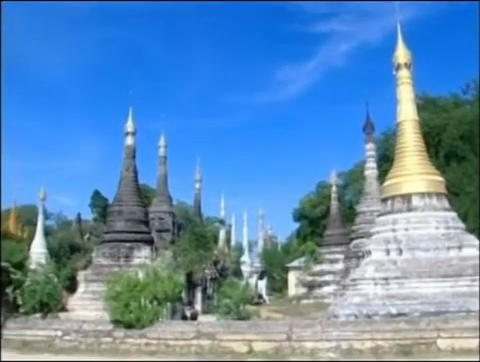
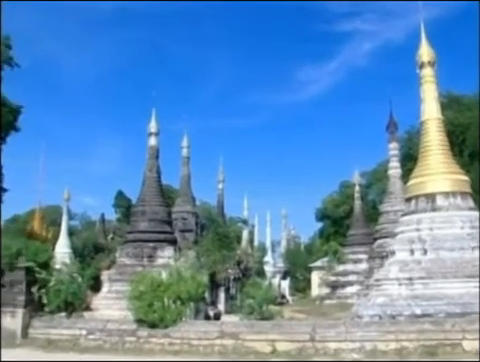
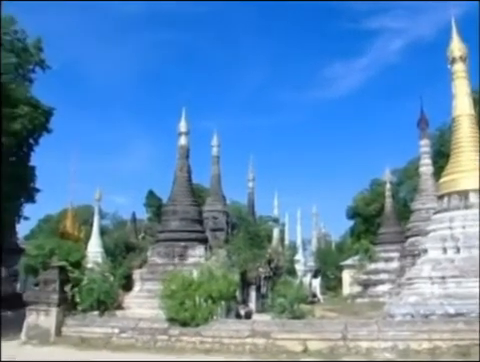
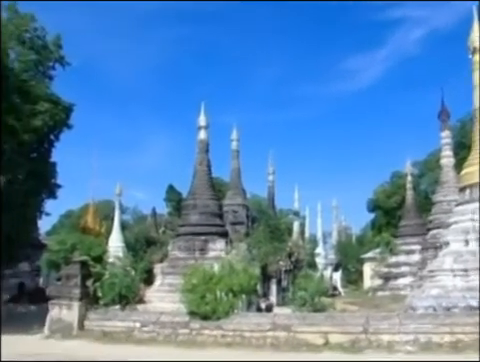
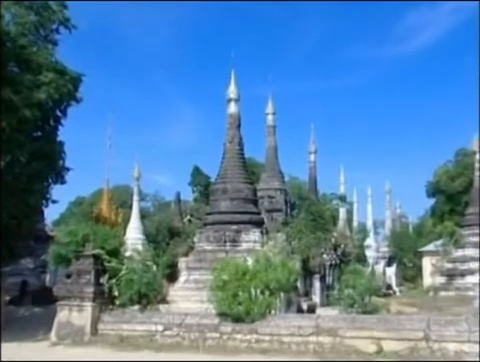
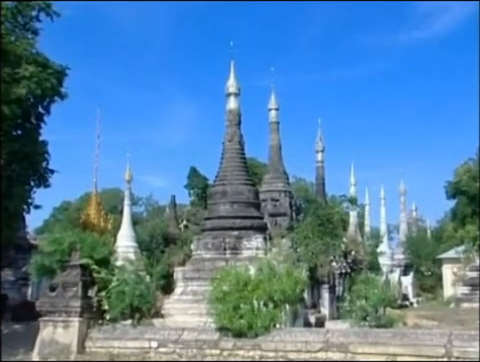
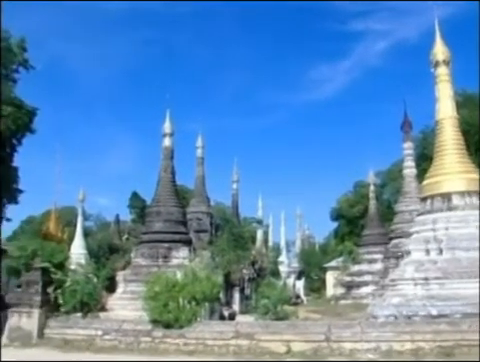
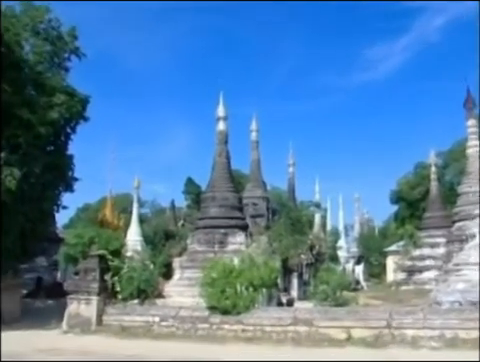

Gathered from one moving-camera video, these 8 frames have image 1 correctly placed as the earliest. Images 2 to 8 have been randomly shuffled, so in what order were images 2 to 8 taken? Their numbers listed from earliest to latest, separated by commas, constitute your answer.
2, 7, 3, 4, 8, 5, 6
